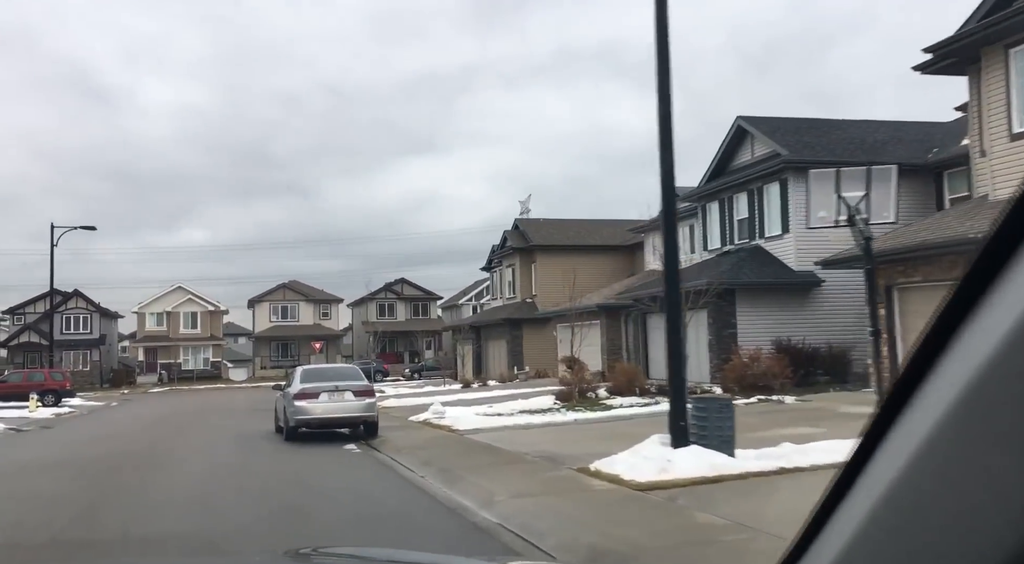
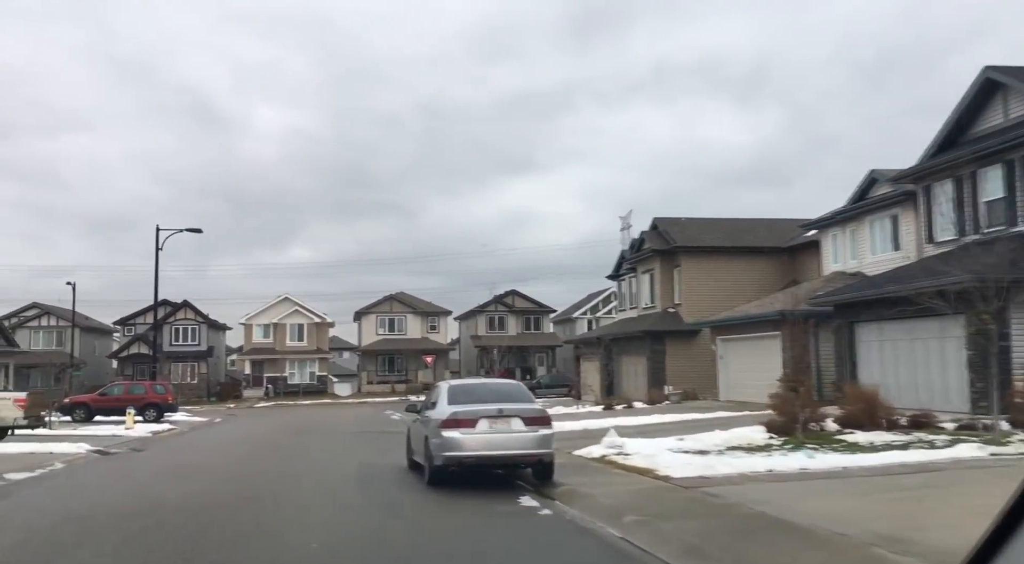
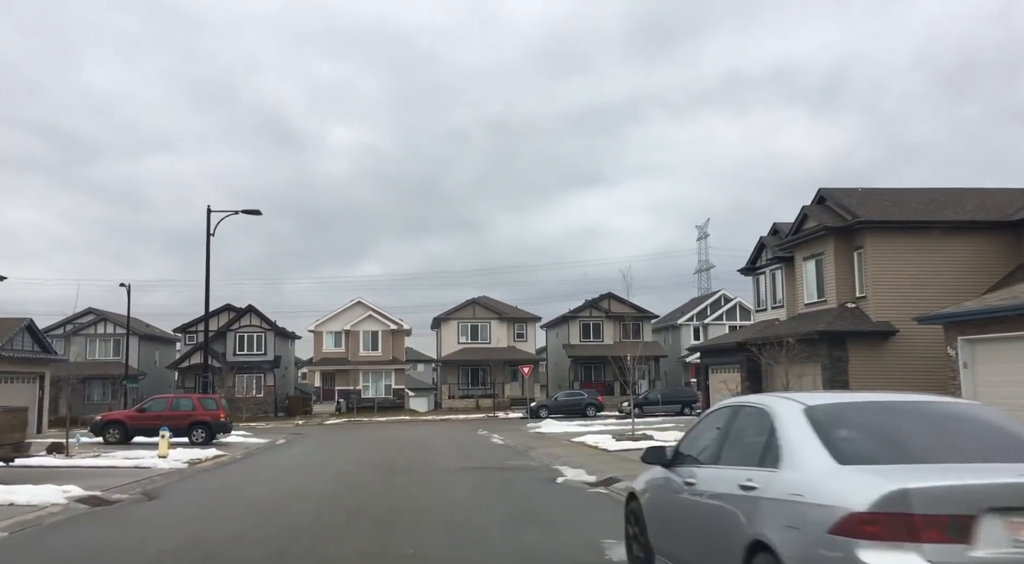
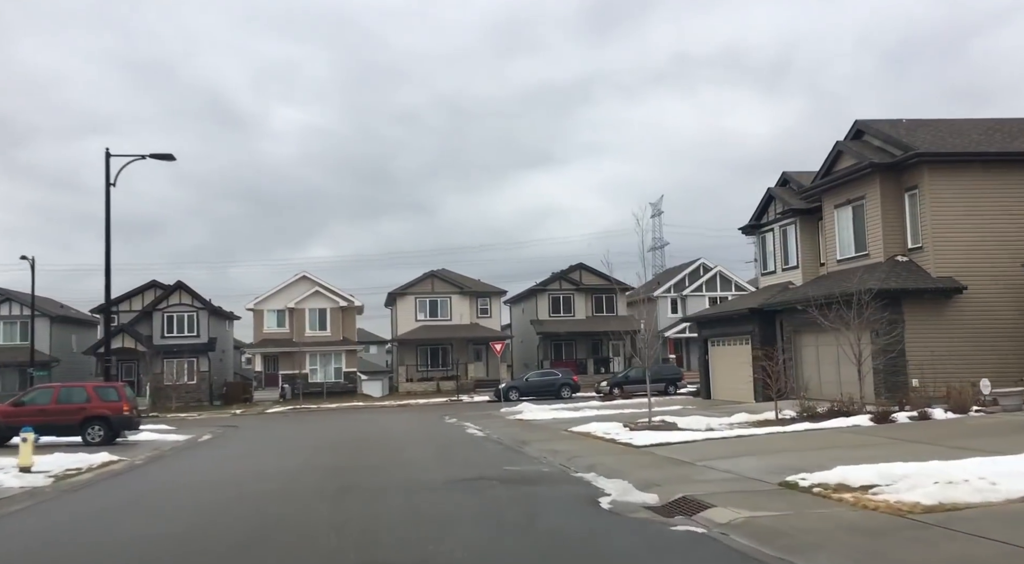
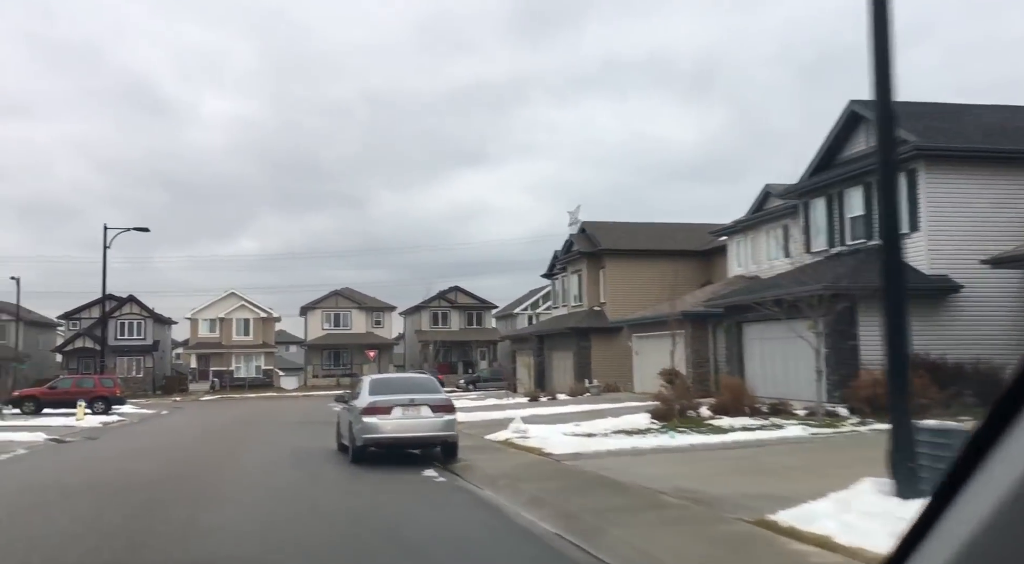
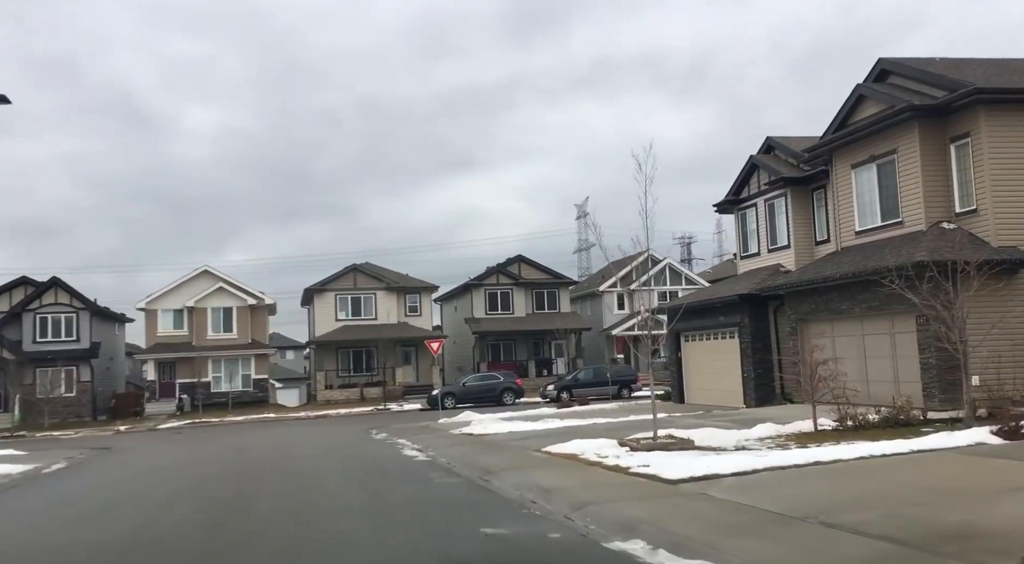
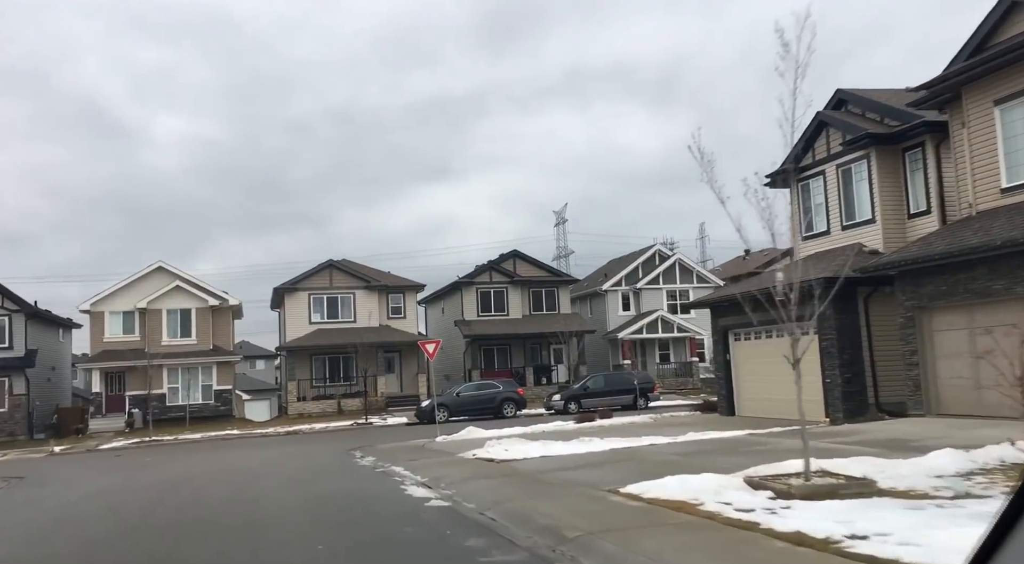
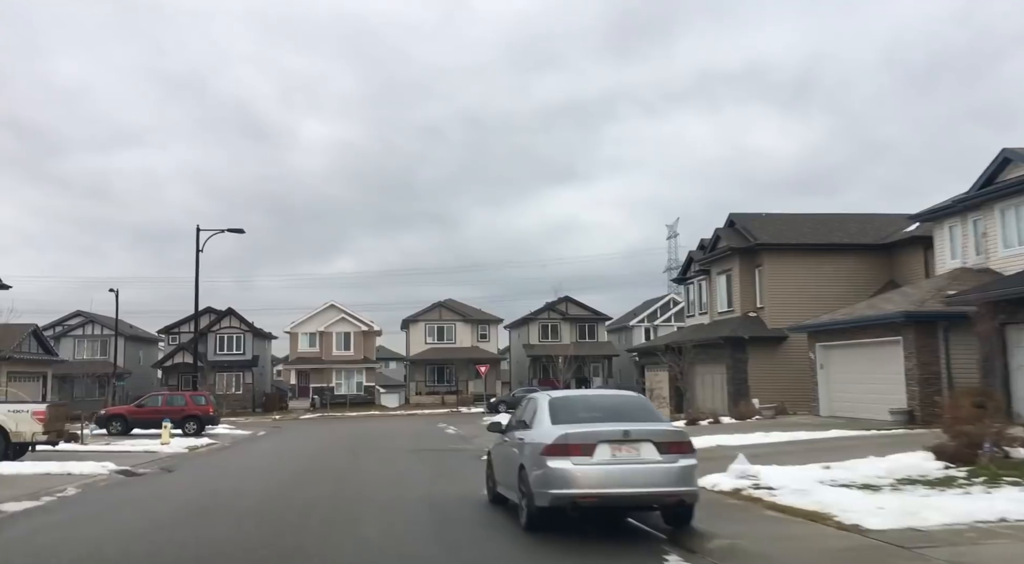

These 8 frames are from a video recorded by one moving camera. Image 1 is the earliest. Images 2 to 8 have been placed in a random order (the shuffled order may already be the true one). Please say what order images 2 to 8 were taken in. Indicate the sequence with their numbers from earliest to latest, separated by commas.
5, 2, 8, 3, 4, 6, 7
